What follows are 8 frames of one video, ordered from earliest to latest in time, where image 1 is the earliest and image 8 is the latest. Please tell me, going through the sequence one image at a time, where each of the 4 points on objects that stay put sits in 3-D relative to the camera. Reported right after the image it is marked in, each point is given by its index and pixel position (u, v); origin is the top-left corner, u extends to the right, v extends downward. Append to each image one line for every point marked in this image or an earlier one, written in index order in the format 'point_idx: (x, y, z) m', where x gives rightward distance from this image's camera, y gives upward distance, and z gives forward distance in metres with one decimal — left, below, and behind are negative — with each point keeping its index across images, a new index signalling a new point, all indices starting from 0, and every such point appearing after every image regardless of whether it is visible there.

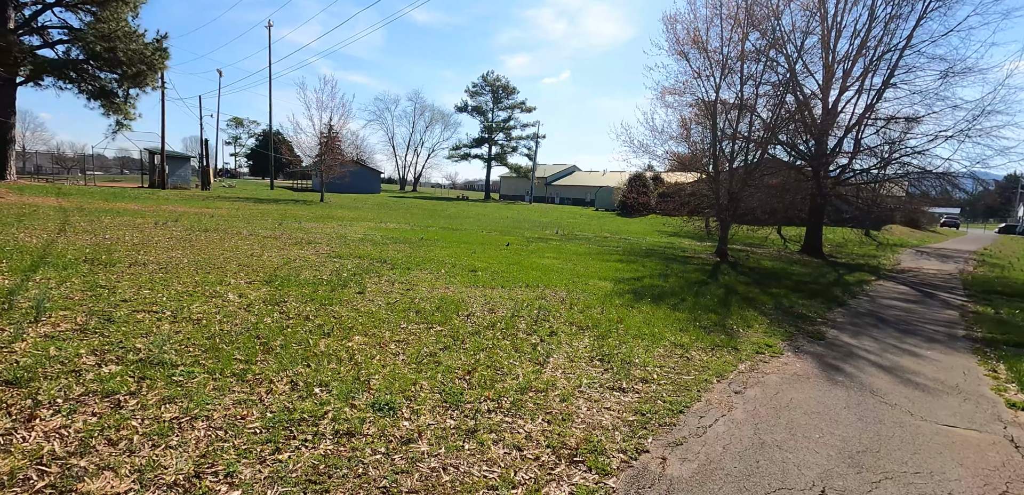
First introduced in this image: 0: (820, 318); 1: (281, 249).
0: (+5.9, -1.4, +9.1) m
1: (-5.5, 0.0, +11.3) m
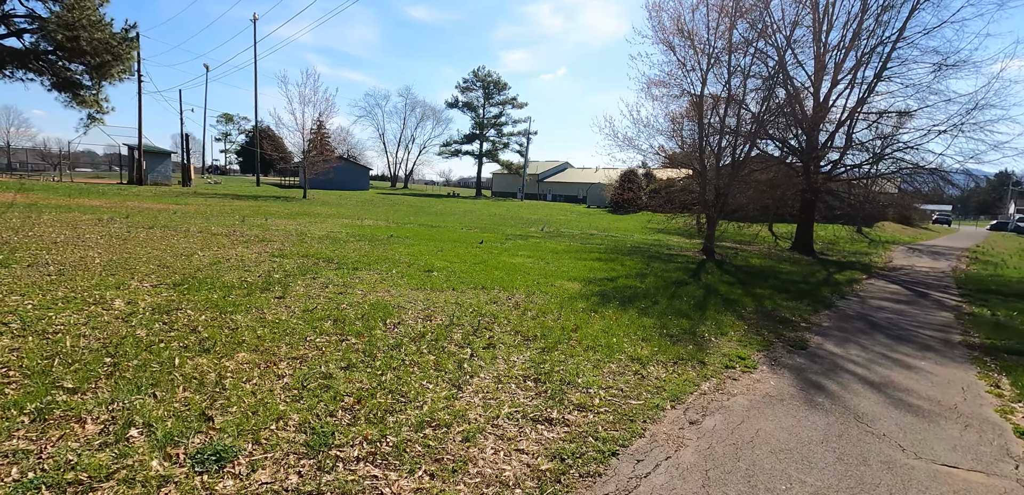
0: (+5.1, -1.3, +8.3) m
1: (-6.3, 0.0, +10.4) m
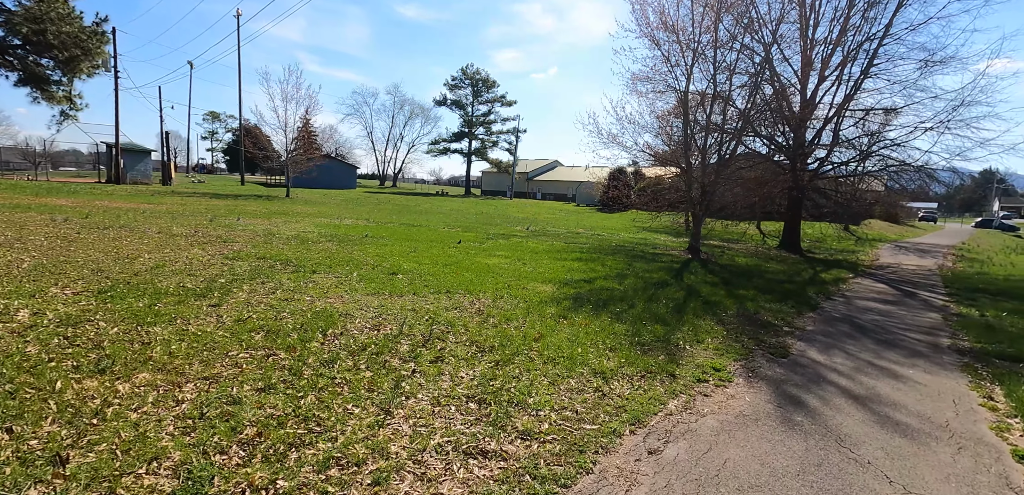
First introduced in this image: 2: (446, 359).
0: (+4.6, -1.3, +7.9) m
1: (-6.9, 0.0, +9.8) m
2: (-0.7, -1.1, +4.8) m
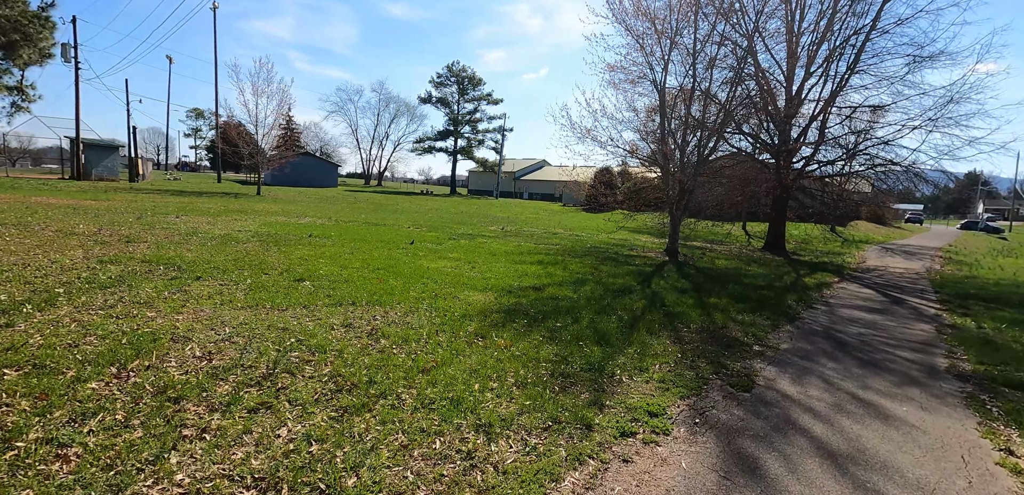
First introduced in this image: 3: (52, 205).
0: (+3.4, -1.4, +6.6) m
1: (-8.1, -0.1, +8.3) m
2: (-1.7, -1.2, +3.5) m
3: (-16.9, +1.6, +17.3) m
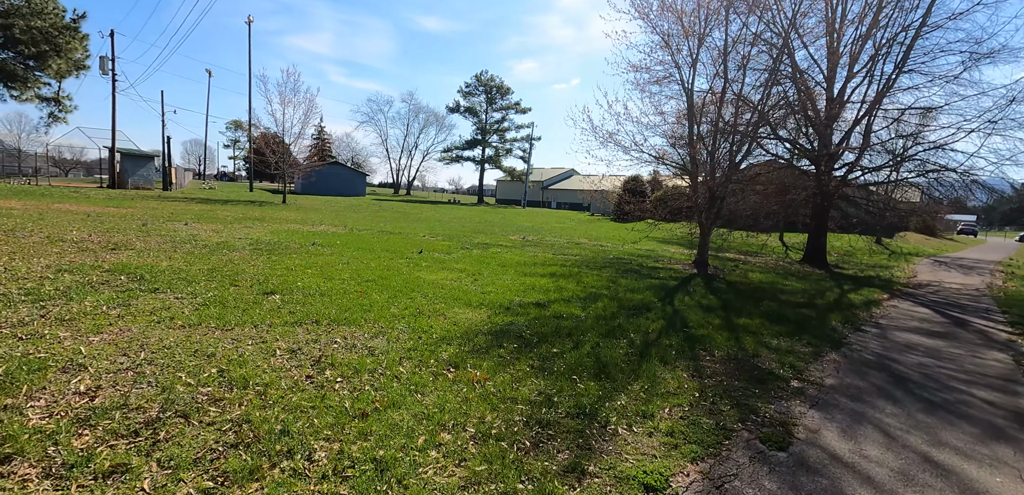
0: (+3.3, -1.5, +5.5) m
1: (-8.1, -0.2, +7.9) m
2: (-2.1, -1.2, +2.6) m
3: (-16.4, +1.3, +17.4) m
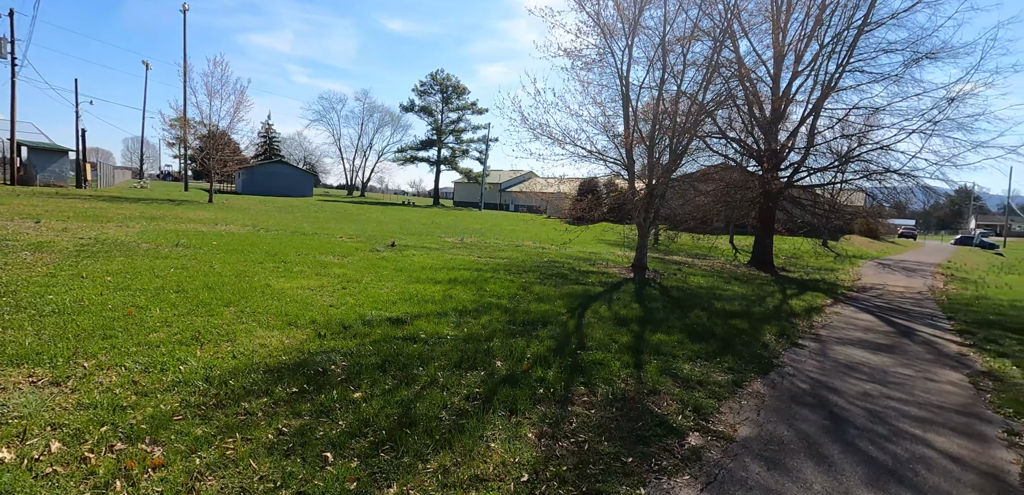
0: (+1.5, -1.5, +3.8) m
1: (-10.0, -0.2, +5.4) m
2: (-3.7, -1.2, +0.7) m
3: (-19.0, +1.3, +14.4) m
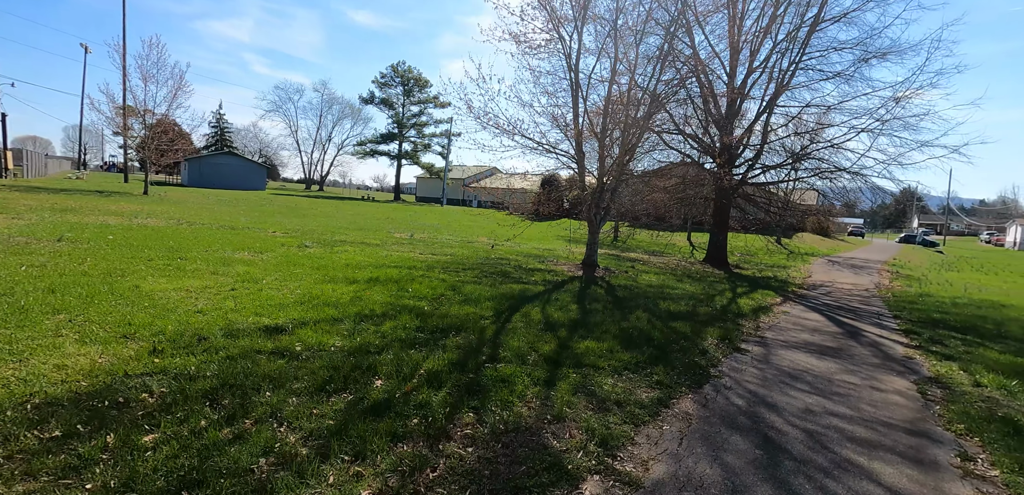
0: (+0.5, -1.5, +3.0) m
1: (-11.1, -0.1, +3.9) m
2: (-4.4, -1.1, -0.5) m
3: (-20.6, +1.4, +12.2) m
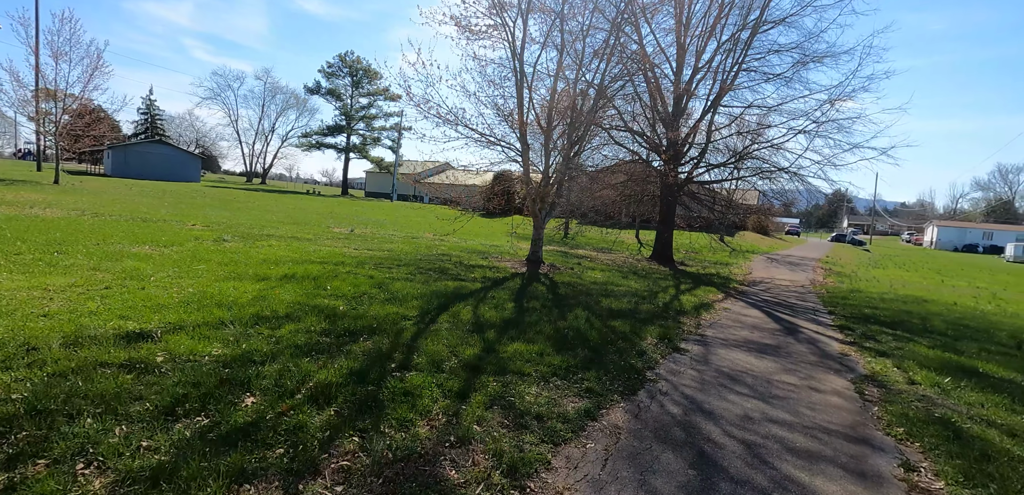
0: (-0.1, -1.4, +2.5) m
1: (-11.7, 0.0, +2.2) m
2: (-4.7, -1.1, -1.5) m
3: (-21.9, +1.6, +9.6) m
